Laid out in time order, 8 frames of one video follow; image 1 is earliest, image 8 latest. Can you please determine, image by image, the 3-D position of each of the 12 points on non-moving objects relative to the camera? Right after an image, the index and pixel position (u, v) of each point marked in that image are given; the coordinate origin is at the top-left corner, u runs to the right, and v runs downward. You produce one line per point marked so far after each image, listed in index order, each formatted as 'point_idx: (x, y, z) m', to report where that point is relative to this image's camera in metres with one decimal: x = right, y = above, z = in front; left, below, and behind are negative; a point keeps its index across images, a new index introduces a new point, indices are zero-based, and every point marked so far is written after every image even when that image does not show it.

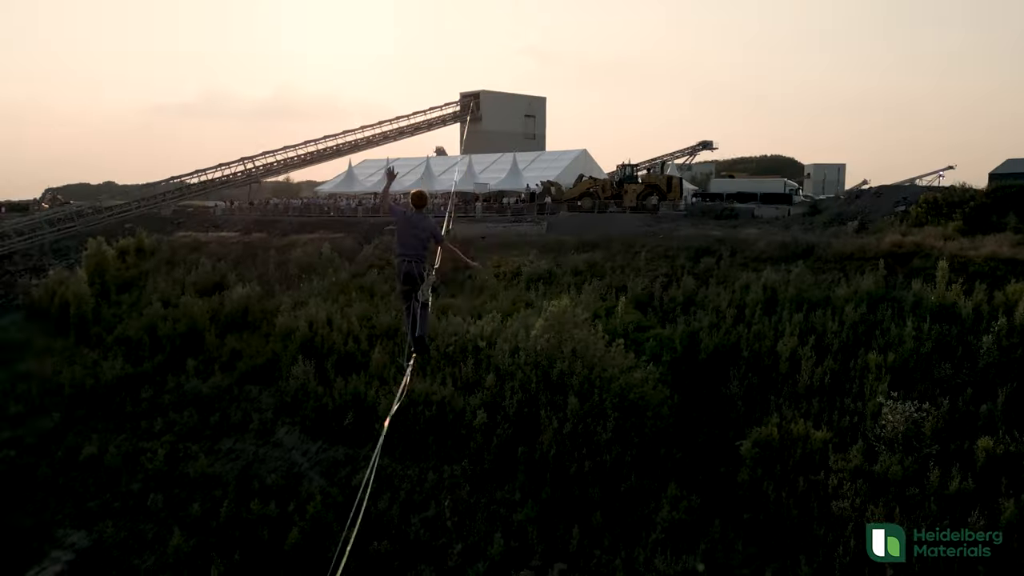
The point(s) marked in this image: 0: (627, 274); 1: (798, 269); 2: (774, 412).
0: (+2.3, +0.2, +13.8) m
1: (+4.6, +0.2, +11.4) m
2: (+2.9, -1.4, +8.2) m
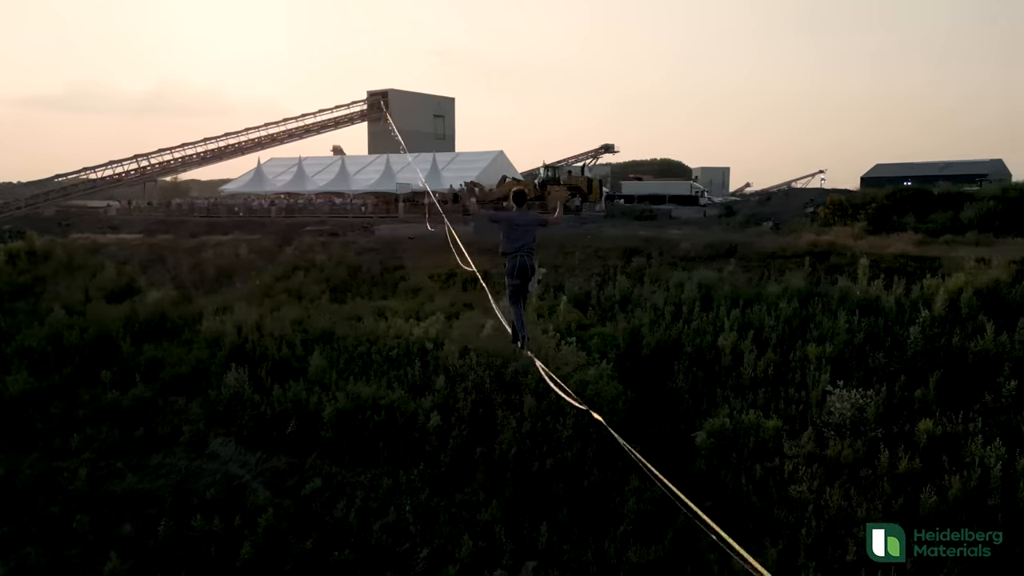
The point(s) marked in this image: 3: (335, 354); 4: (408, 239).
0: (+1.0, +0.3, +14.0) m
1: (+3.7, +0.3, +11.9) m
2: (+2.5, -1.4, +8.6) m
3: (-2.9, -1.1, +11.7) m
4: (-2.6, +1.3, +18.3) m
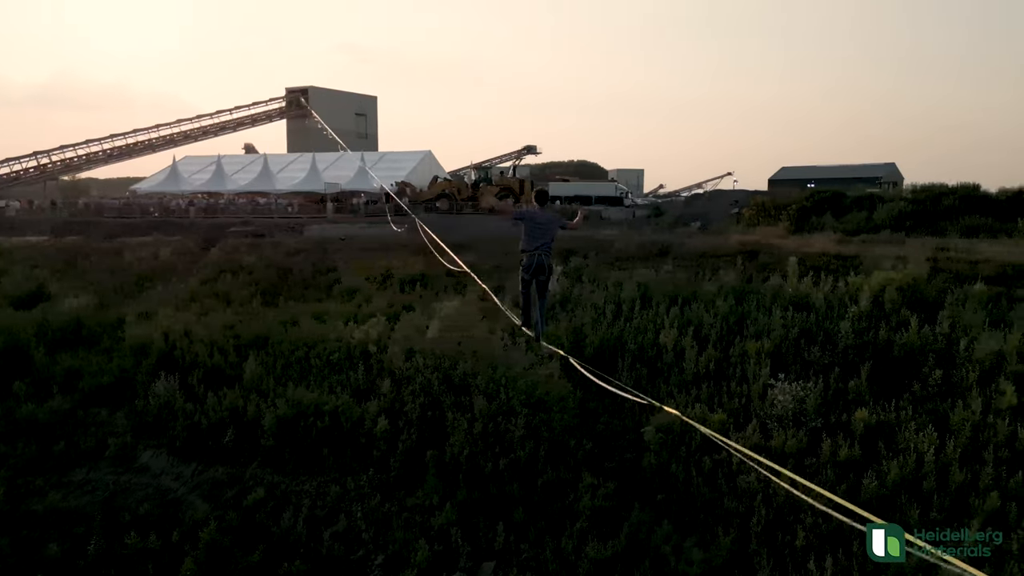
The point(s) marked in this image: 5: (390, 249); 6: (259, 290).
0: (-0.2, +0.2, +14.1) m
1: (+2.7, +0.3, +12.3) m
2: (+1.9, -1.4, +8.8) m
3: (-3.8, -1.1, +11.4) m
4: (-4.3, +1.2, +17.9) m
5: (-2.9, +0.9, +16.9) m
6: (-5.1, 0.0, +14.5) m
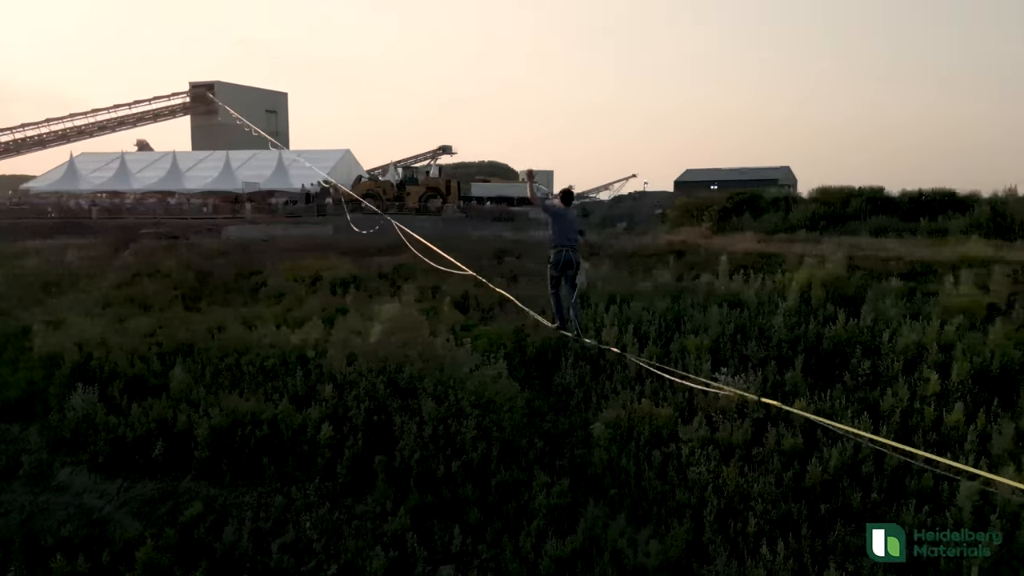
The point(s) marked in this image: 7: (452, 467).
0: (-1.5, +0.2, +14.0) m
1: (+1.6, +0.3, +12.6) m
2: (+1.2, -1.3, +9.0) m
3: (-4.7, -1.2, +10.9) m
4: (-6.0, +1.1, +17.3) m
5: (-4.5, +0.9, +16.5) m
6: (-6.3, -0.1, +13.8) m
7: (-0.7, -2.0, +8.2) m
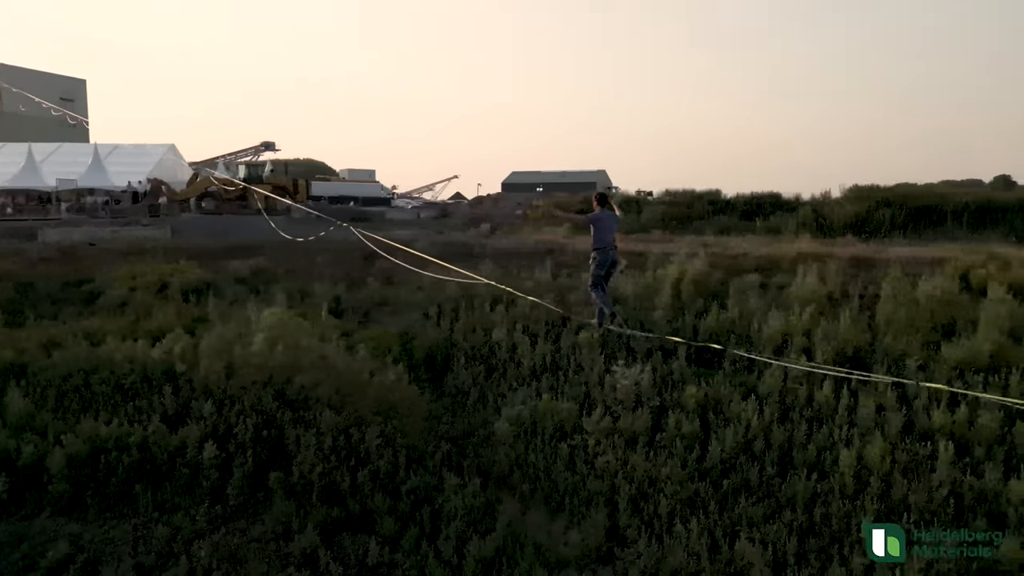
0: (-3.9, +0.1, +13.4) m
1: (-0.6, +0.3, +12.7) m
2: (0.0, -1.3, +9.2) m
3: (-6.2, -1.3, +9.6) m
4: (-9.1, +0.9, +15.5) m
5: (-7.4, +0.7, +15.0) m
6: (-8.6, -0.3, +12.0) m
7: (-1.7, -2.1, +7.9) m
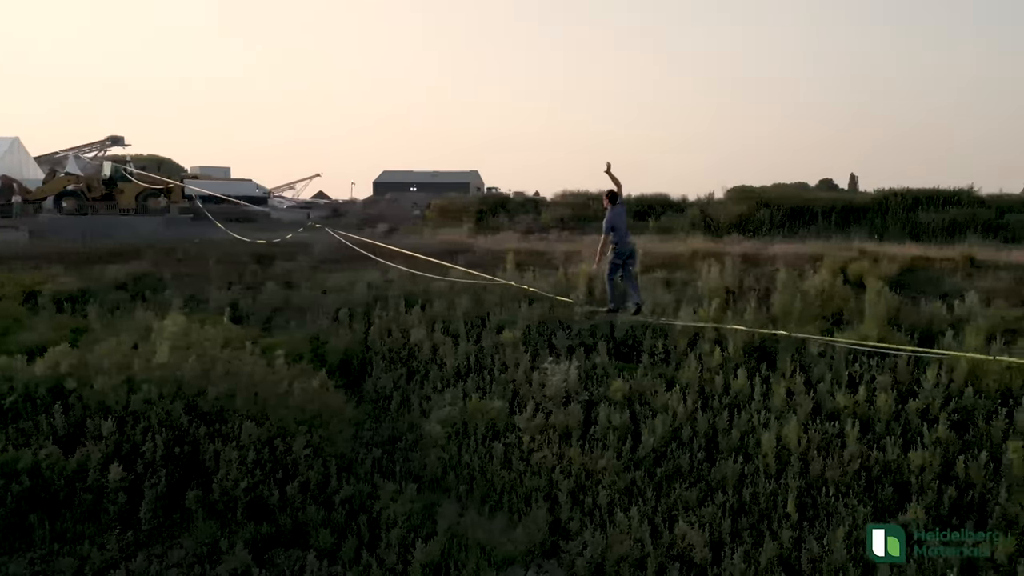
0: (-5.5, 0.0, +12.5) m
1: (-2.2, +0.3, +12.5) m
2: (-1.0, -1.4, +9.1) m
3: (-7.1, -1.5, +8.4) m
4: (-11.0, +0.7, +13.7) m
5: (-9.3, +0.5, +13.5) m
6: (-9.9, -0.5, +10.3) m
7: (-2.3, -2.1, +7.6) m
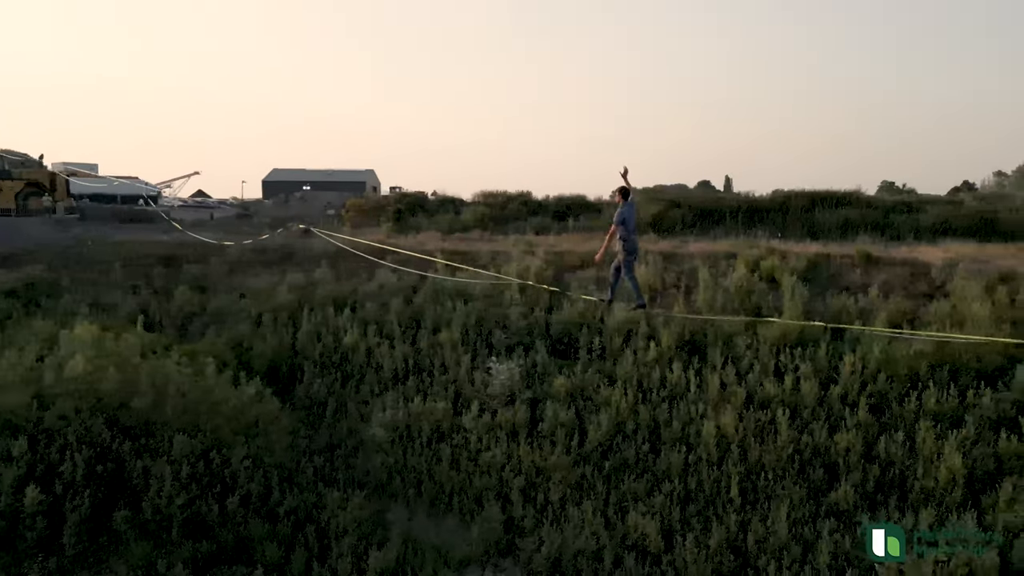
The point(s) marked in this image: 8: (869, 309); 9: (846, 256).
0: (-6.7, 0.0, +11.7) m
1: (-3.4, +0.3, +12.1) m
2: (-1.7, -1.4, +8.9) m
3: (-7.7, -1.6, +7.3) m
4: (-12.3, +0.5, +12.0) m
5: (-10.6, +0.4, +12.1) m
6: (-10.7, -0.7, +8.9) m
7: (-2.8, -2.2, +7.2) m
8: (+4.9, -0.3, +10.0) m
9: (+5.7, +0.5, +12.4) m
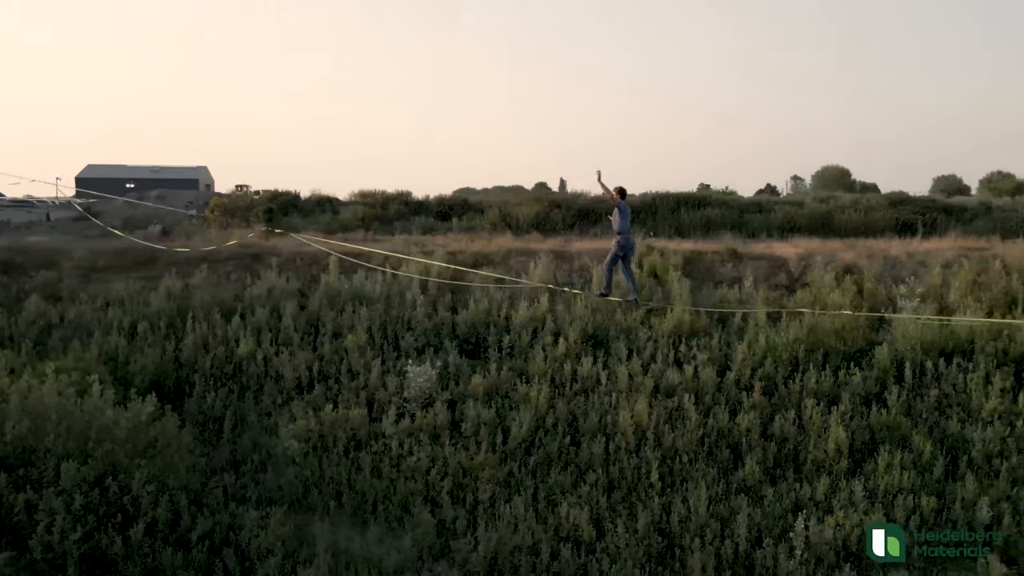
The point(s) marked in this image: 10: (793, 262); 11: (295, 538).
0: (-8.2, -0.2, +10.1) m
1: (-5.1, +0.2, +11.2) m
2: (-2.7, -1.4, +8.5) m
3: (-8.2, -1.8, +5.6) m
4: (-13.8, +0.2, +9.2) m
5: (-12.2, +0.1, +9.7) m
6: (-11.5, -0.9, +6.5) m
7: (-3.4, -2.2, +6.6) m
8: (+3.5, -0.2, +10.9) m
9: (+3.8, +0.7, +13.5) m
10: (+4.9, +0.4, +12.6) m
11: (-2.1, -2.4, +7.0) m
